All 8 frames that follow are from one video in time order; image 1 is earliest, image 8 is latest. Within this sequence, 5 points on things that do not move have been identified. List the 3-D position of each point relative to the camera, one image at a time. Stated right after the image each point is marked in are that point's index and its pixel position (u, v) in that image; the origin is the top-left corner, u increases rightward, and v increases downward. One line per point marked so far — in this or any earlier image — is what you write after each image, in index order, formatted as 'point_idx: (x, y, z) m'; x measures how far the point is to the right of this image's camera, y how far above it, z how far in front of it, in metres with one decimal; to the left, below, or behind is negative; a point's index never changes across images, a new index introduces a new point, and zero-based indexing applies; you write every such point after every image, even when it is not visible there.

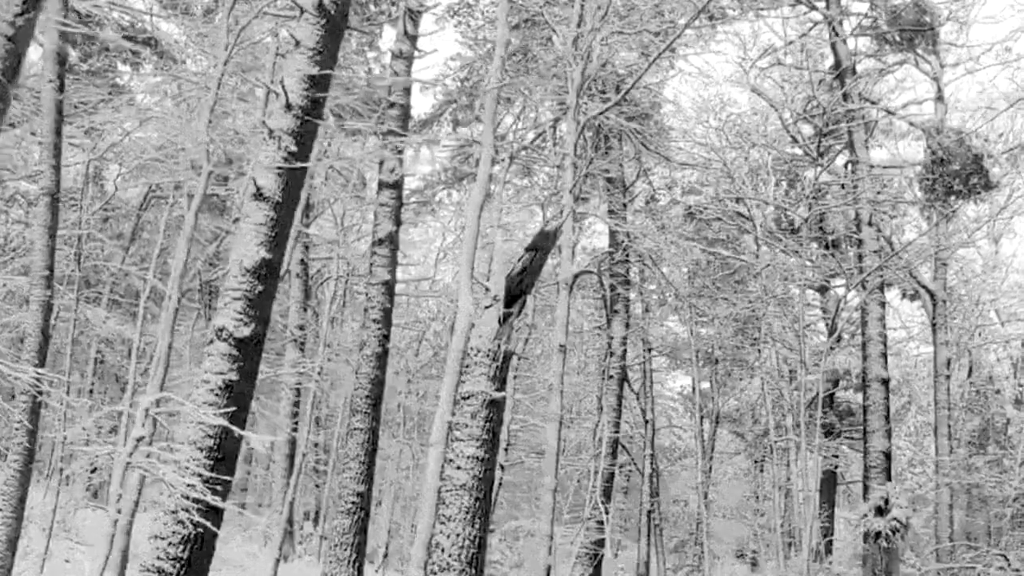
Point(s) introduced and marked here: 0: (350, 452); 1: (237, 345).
0: (-2.0, -2.0, +9.2) m
1: (-2.2, -0.4, +6.0) m
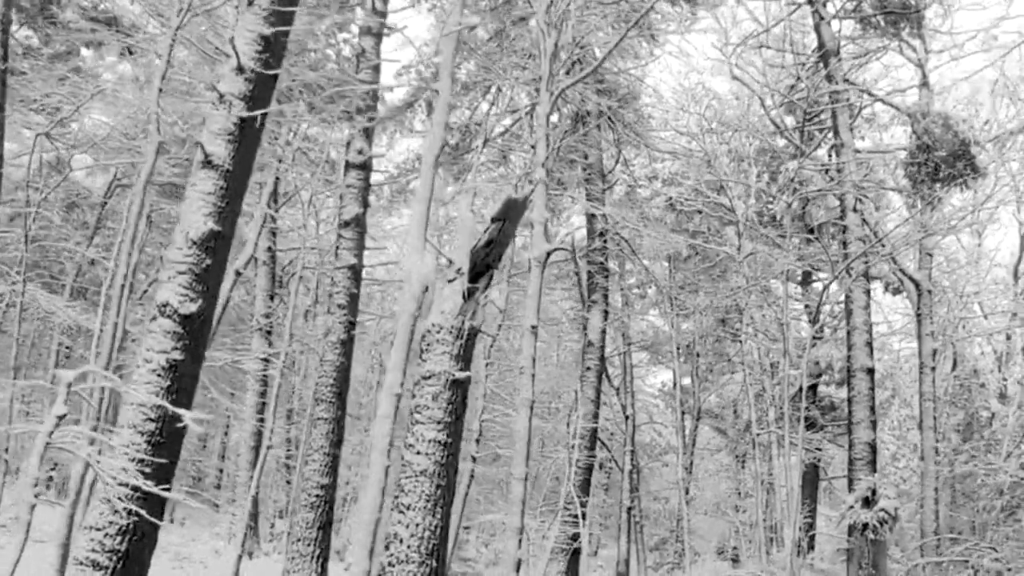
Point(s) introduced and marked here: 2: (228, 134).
0: (-2.3, -1.8, +8.8) m
1: (-2.5, -0.2, +5.6) m
2: (-2.2, +1.2, +5.9) m
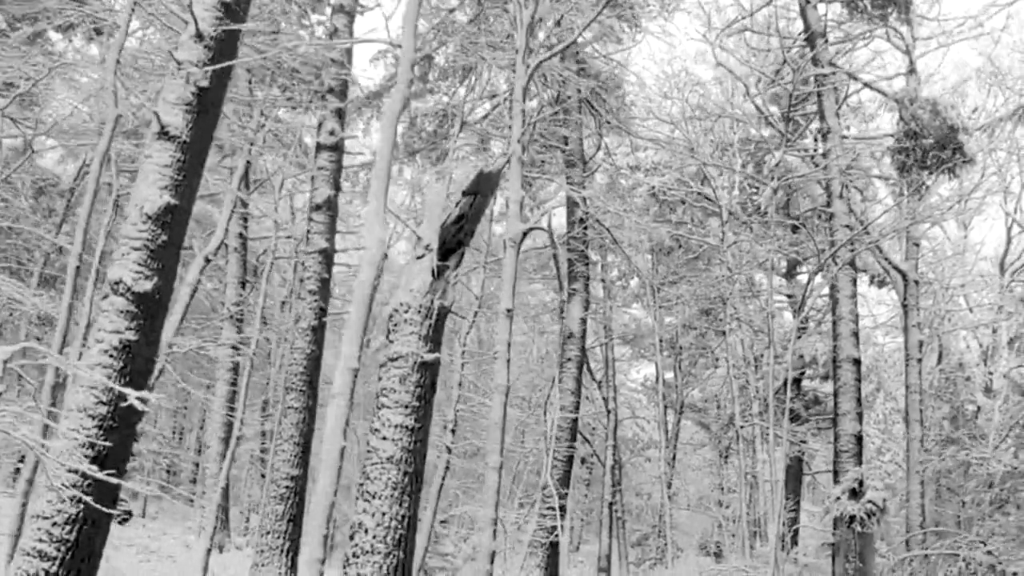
0: (-2.6, -1.6, +8.4) m
1: (-2.6, -0.1, +5.2) m
2: (-2.4, +1.4, +5.6) m
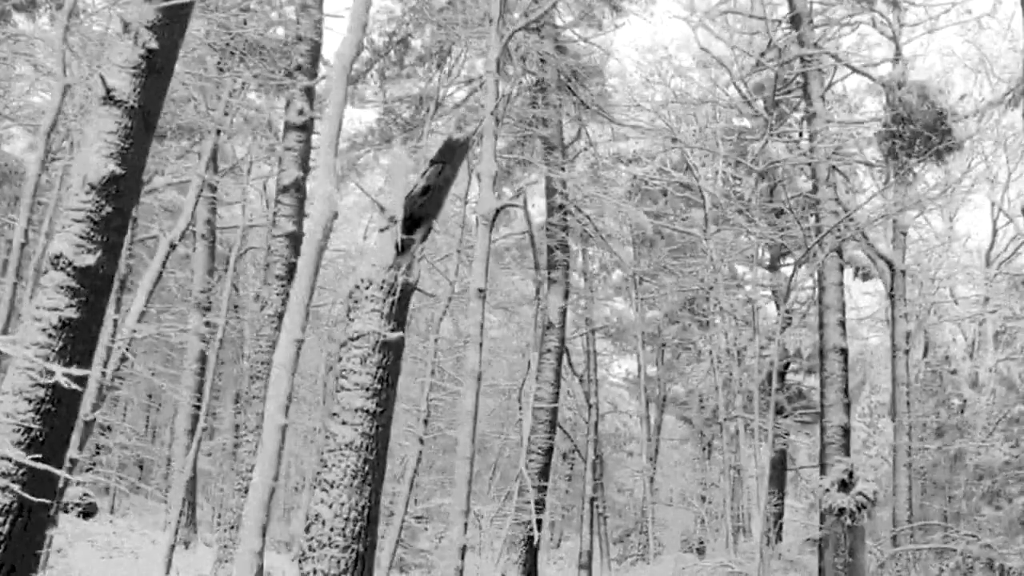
0: (-2.8, -1.5, +8.0) m
1: (-2.8, +0.1, +4.8) m
2: (-2.6, +1.5, +5.2) m
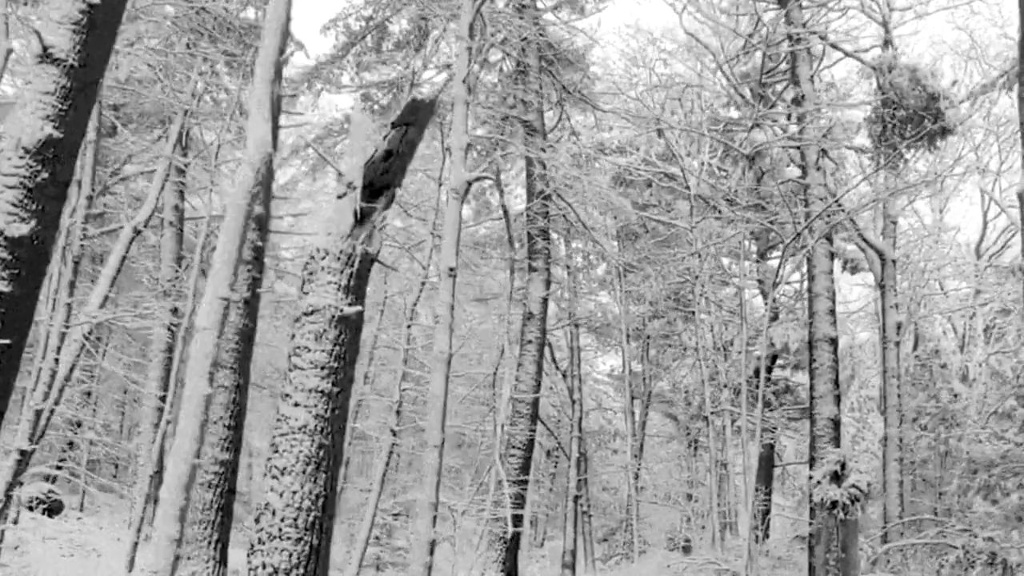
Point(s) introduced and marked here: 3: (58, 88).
0: (-3.1, -1.3, +7.6) m
1: (-3.0, +0.2, +4.4) m
2: (-2.8, +1.7, +4.8) m
3: (-2.8, +1.2, +4.7) m
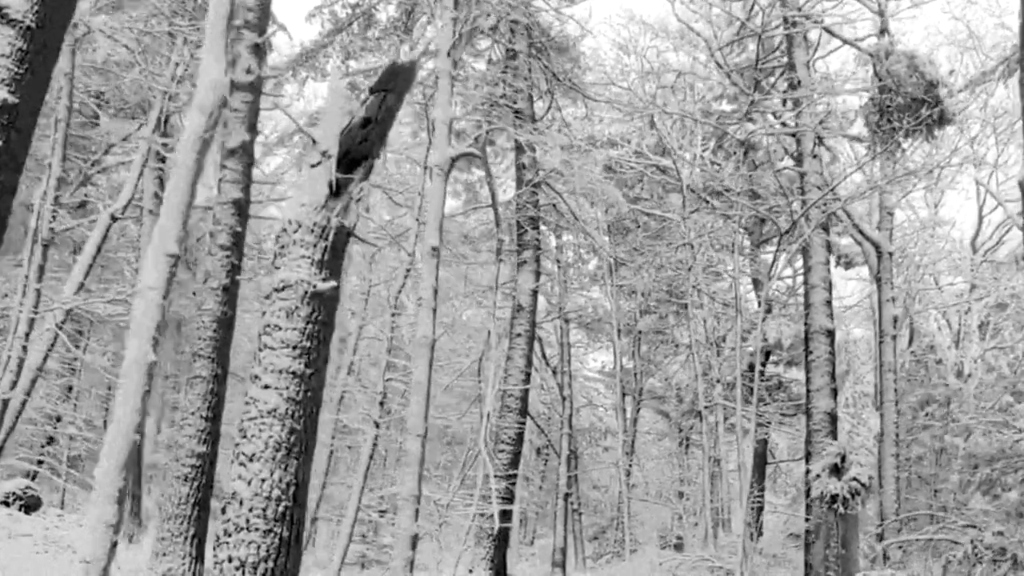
0: (-3.2, -1.2, +7.4) m
1: (-3.1, +0.4, +4.2) m
2: (-2.9, +1.8, +4.5) m
3: (-2.9, +1.4, +4.4) m
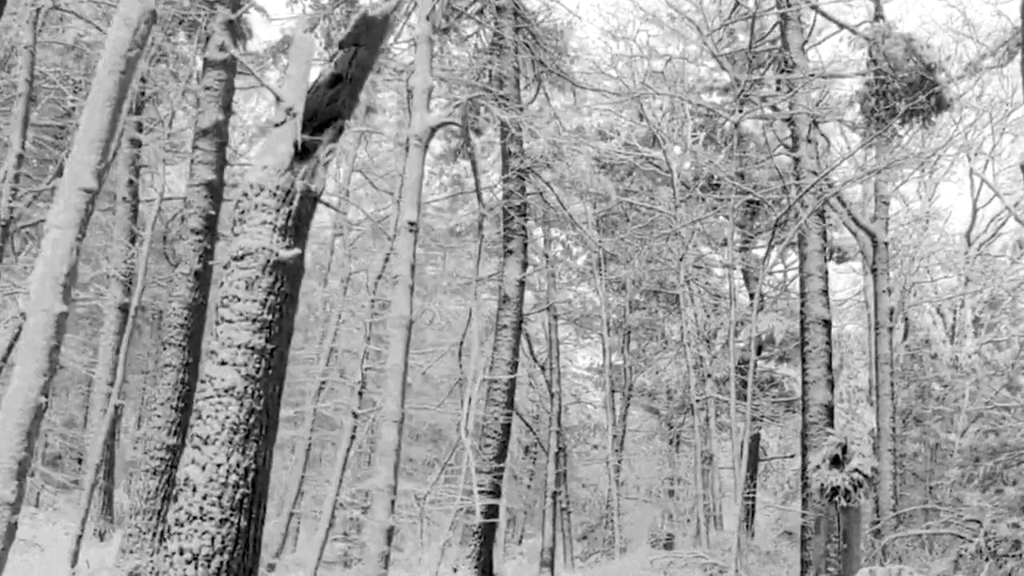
0: (-3.3, -1.1, +7.0) m
1: (-3.2, +0.5, +3.8) m
2: (-2.9, +2.0, +4.2) m
3: (-3.0, +1.5, +4.1) m
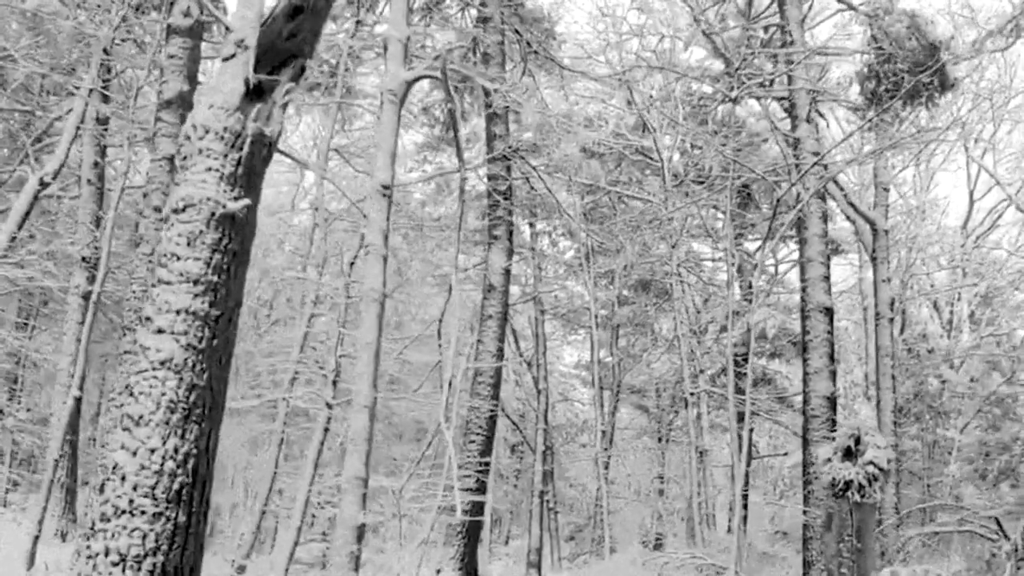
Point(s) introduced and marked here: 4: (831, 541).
0: (-3.4, -0.9, +6.5) m
1: (-3.2, +0.7, +3.4) m
2: (-3.0, +2.1, +3.7) m
3: (-3.1, +1.7, +3.6) m
4: (+2.8, -2.4, +7.0) m
